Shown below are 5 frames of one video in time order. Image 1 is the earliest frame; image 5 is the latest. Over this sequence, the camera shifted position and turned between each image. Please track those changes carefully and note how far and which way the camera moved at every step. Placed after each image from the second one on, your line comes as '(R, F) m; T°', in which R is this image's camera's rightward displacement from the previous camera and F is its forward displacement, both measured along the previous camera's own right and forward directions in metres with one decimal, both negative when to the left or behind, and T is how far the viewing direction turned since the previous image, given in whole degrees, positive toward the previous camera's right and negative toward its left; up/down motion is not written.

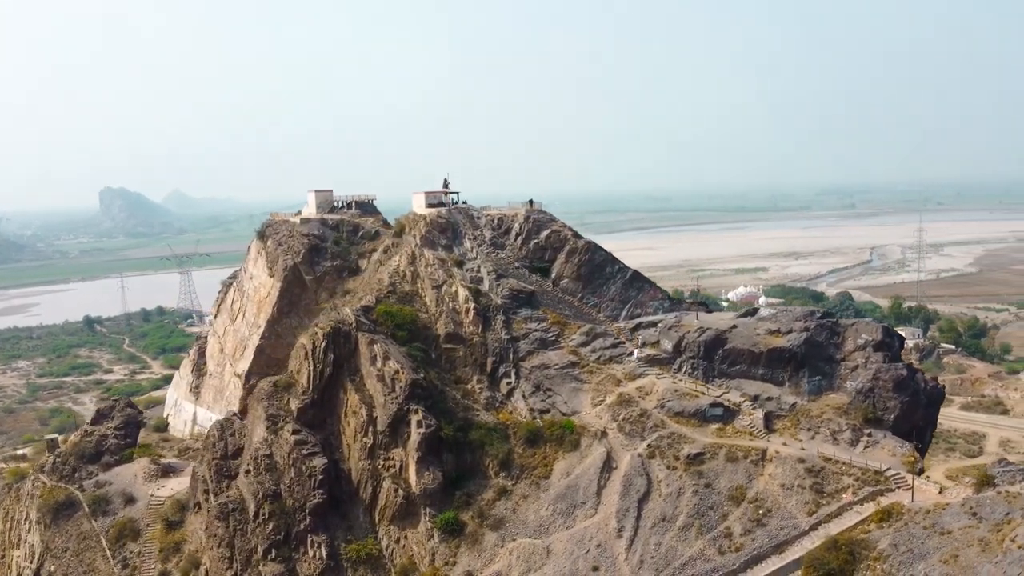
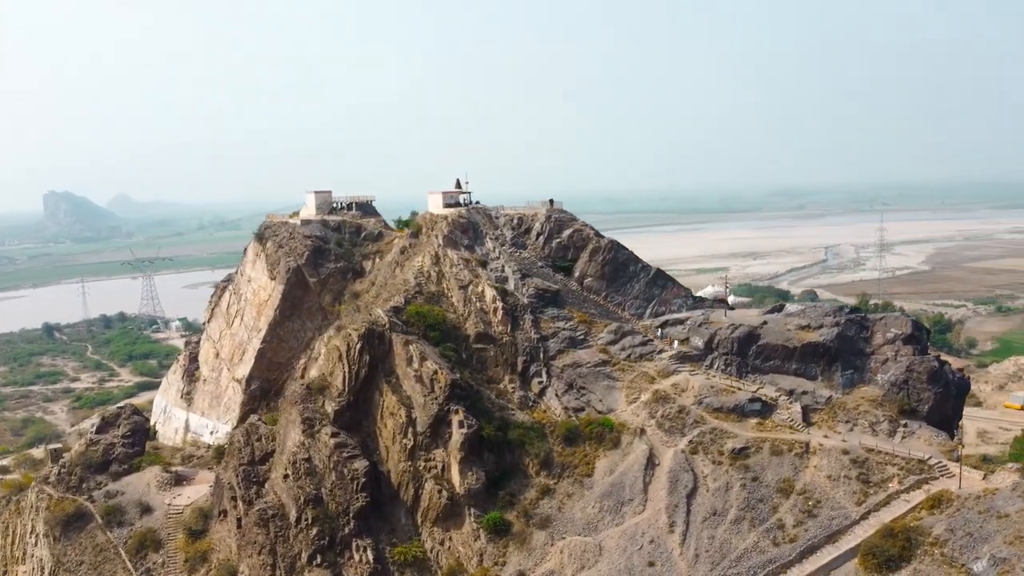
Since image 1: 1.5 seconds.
(-2.4, +0.1) m; +3°
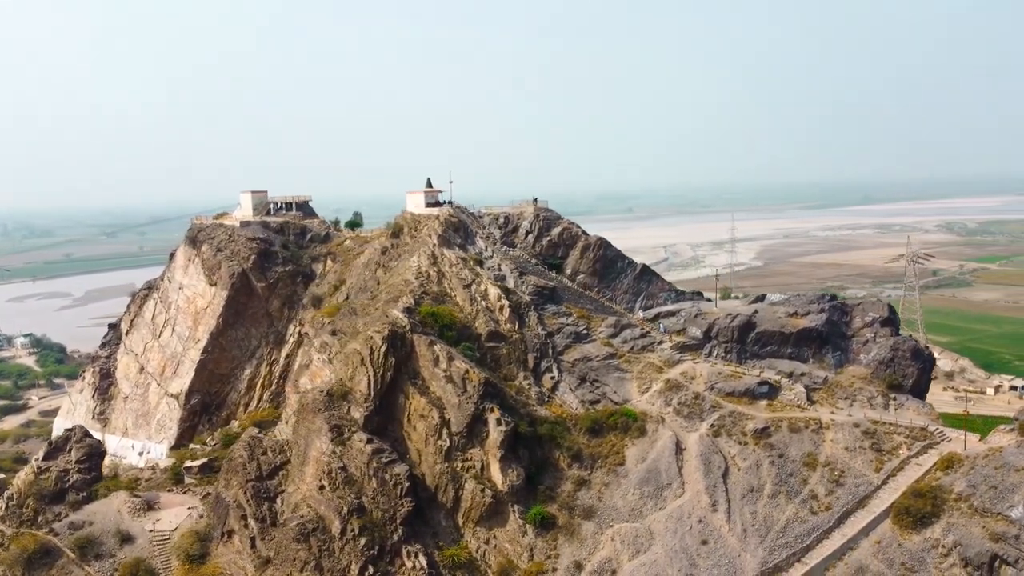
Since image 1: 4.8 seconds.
(-5.3, +0.3) m; +11°
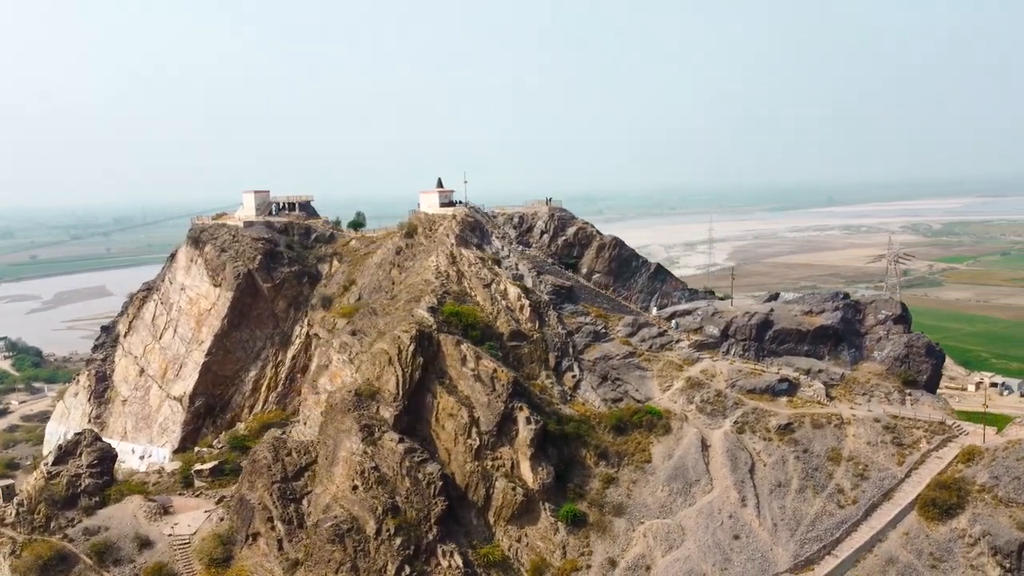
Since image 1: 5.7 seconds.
(-1.6, -0.1) m; +2°
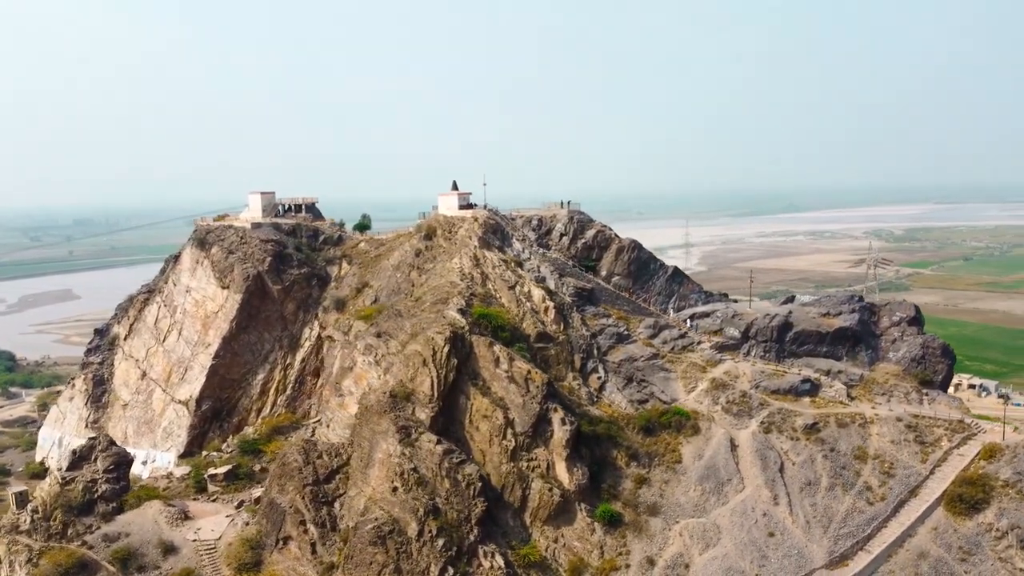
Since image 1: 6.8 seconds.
(-1.9, -0.1) m; +2°
